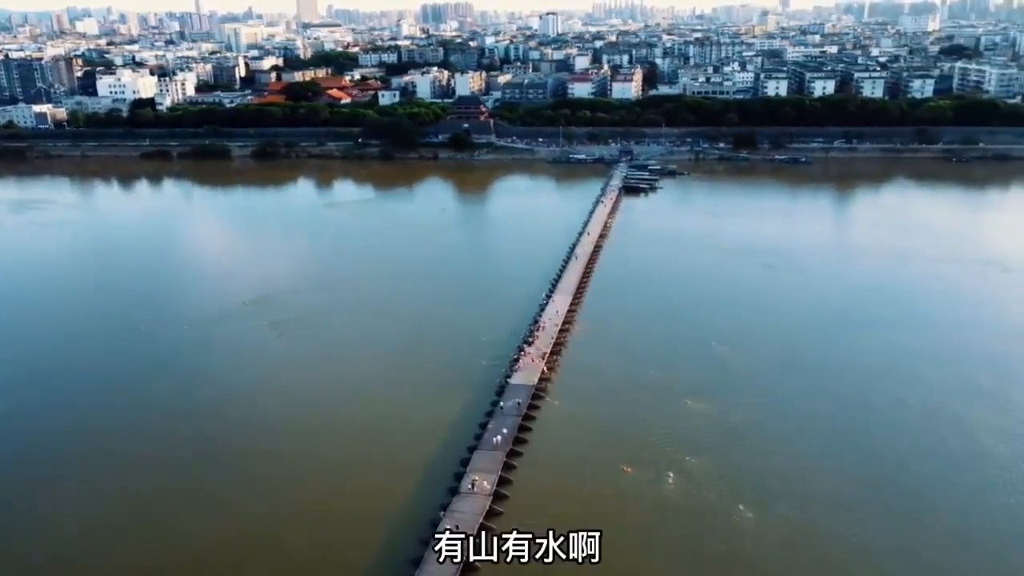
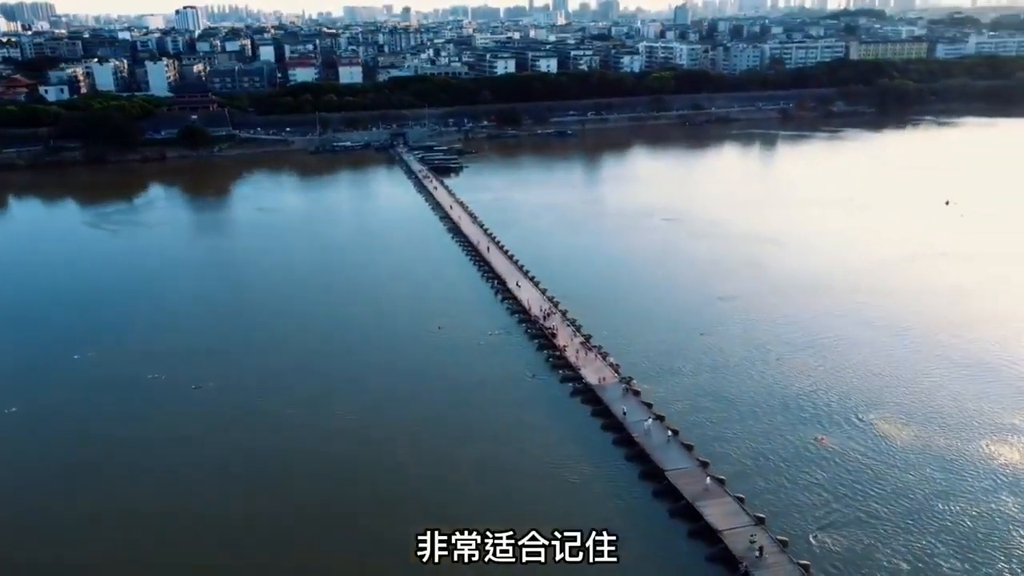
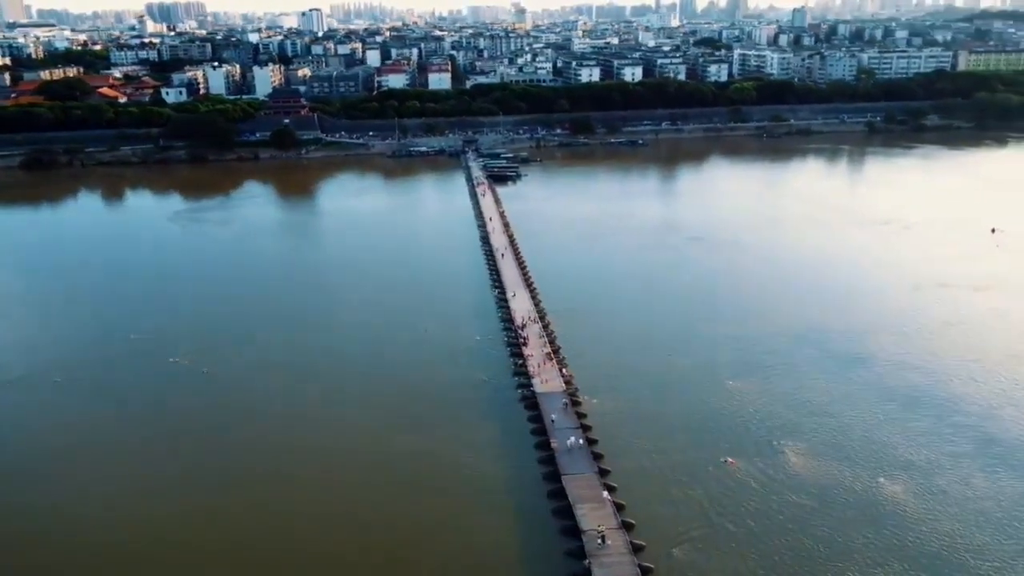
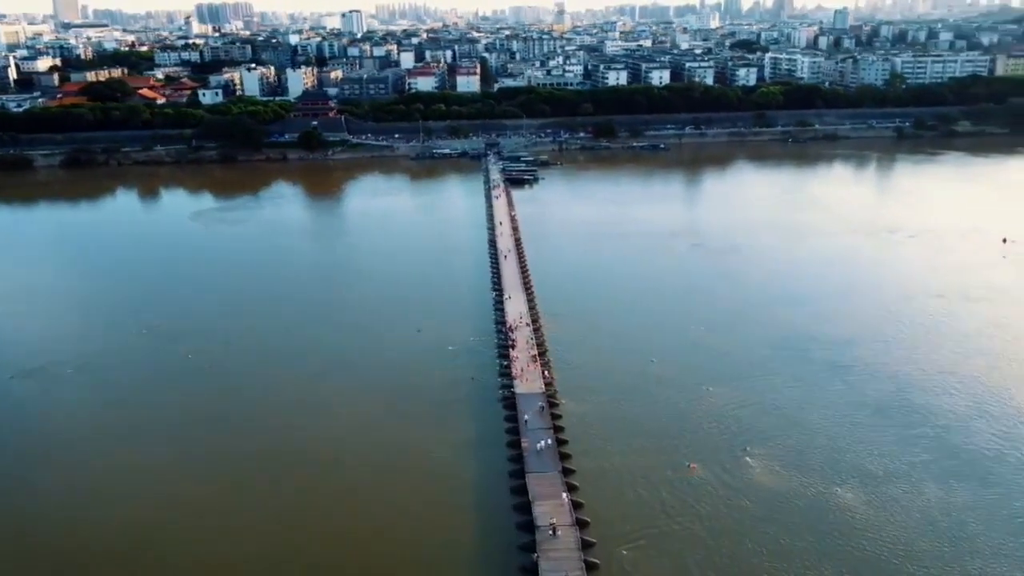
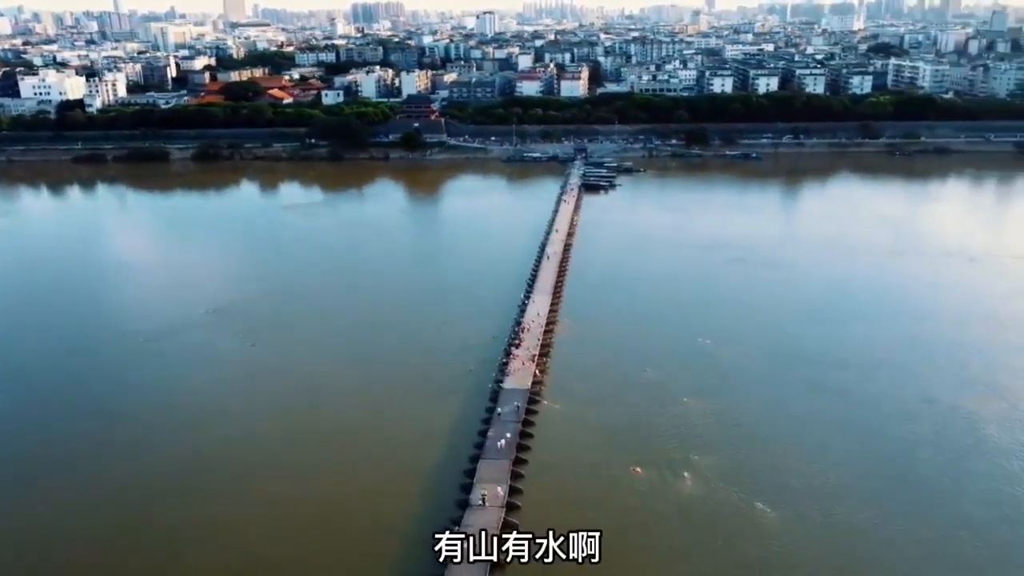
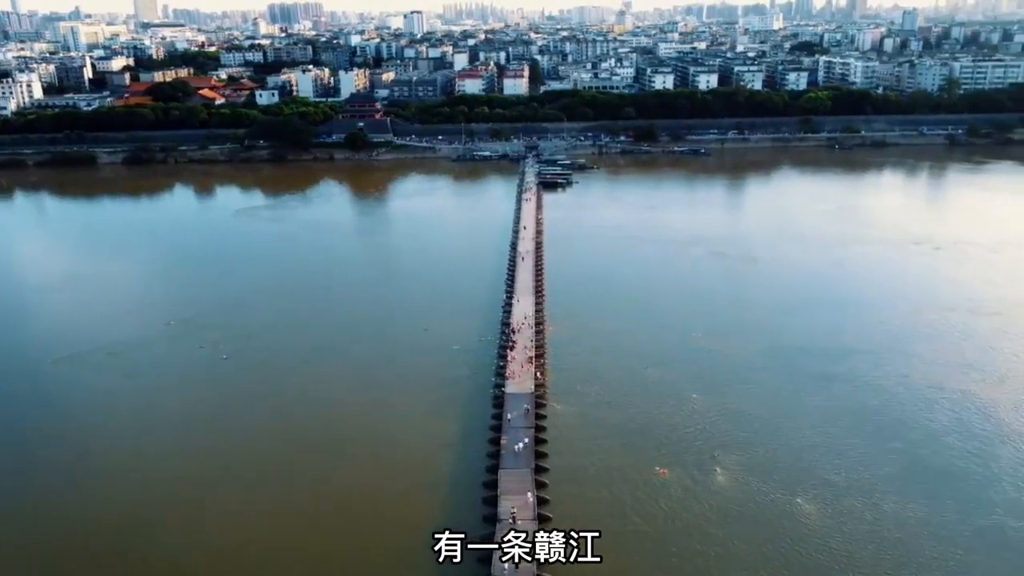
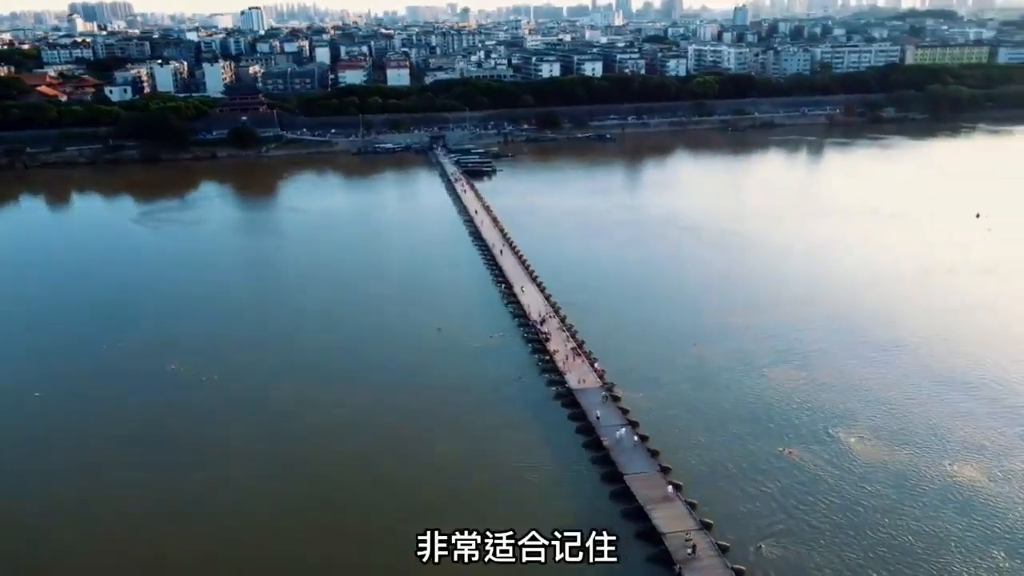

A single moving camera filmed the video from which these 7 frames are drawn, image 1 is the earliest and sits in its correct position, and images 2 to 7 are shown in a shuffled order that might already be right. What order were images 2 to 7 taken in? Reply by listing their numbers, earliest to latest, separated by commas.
5, 6, 4, 3, 7, 2
